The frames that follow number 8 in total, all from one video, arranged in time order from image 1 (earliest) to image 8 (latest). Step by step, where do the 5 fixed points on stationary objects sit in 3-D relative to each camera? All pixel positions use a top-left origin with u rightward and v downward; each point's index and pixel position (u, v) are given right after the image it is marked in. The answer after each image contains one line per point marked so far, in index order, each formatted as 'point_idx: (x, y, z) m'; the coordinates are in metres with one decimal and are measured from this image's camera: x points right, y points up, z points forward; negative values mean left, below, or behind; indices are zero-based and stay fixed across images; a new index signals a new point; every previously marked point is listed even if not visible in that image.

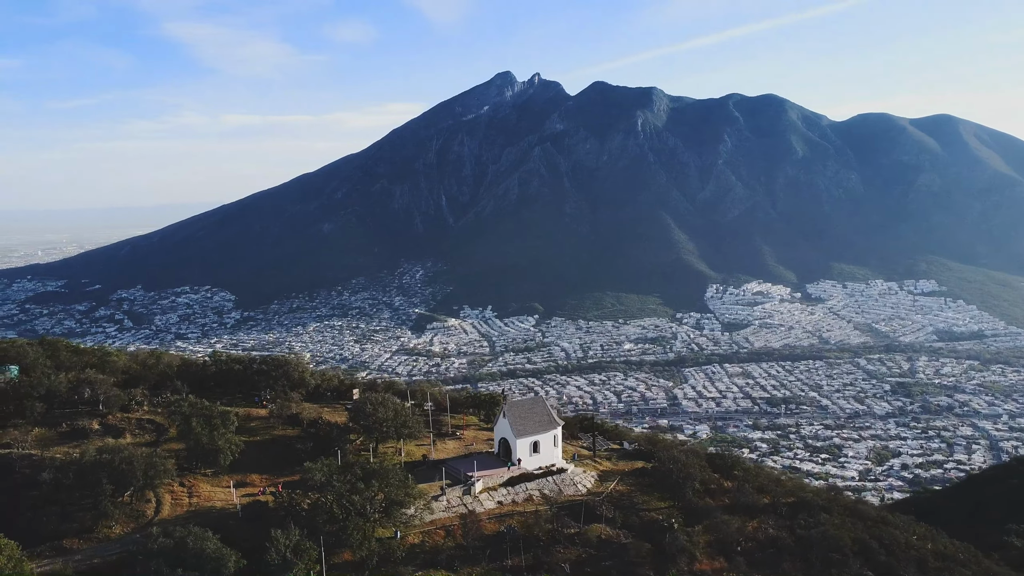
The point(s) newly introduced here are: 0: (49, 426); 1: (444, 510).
0: (-10.4, -3.1, +17.8) m
1: (-1.5, -4.7, +16.8) m
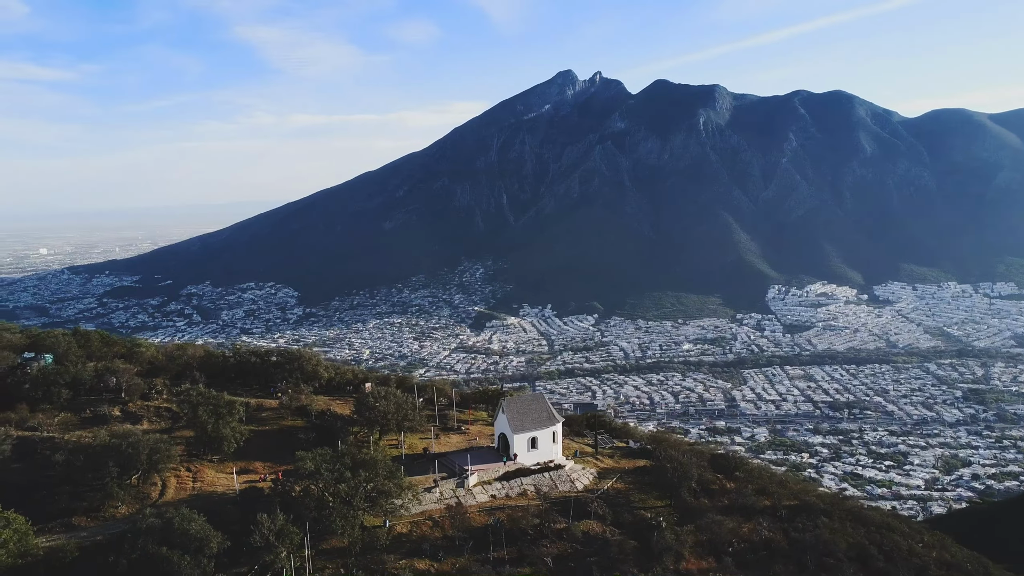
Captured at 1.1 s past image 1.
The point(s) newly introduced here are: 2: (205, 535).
0: (-10.5, -3.0, +19.0) m
1: (-1.7, -4.7, +17.3) m
2: (-5.3, -4.2, +13.6) m
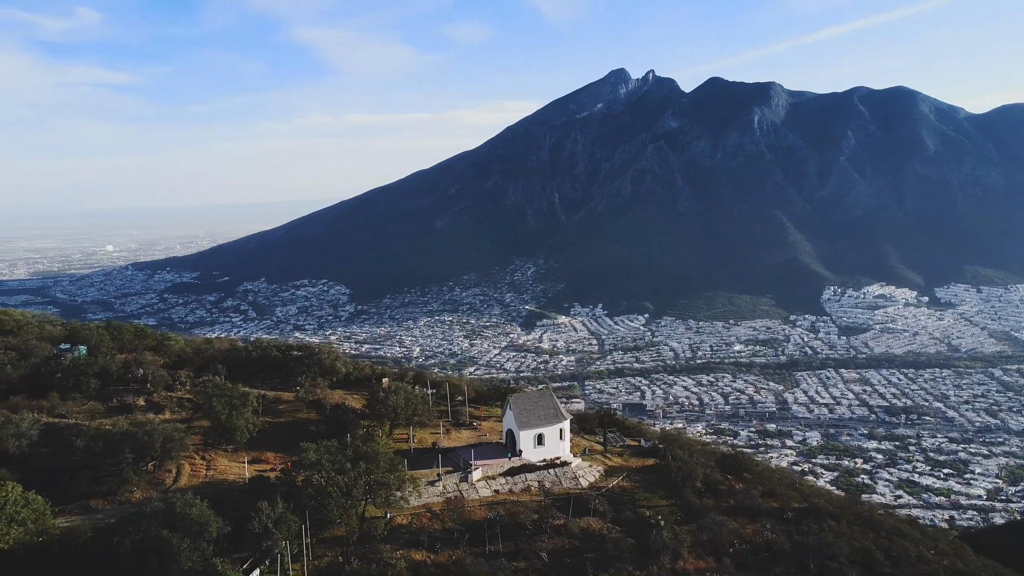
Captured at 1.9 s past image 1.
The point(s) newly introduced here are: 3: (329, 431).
0: (-10.4, -2.8, +19.9) m
1: (-1.7, -4.6, +17.6) m
2: (-5.5, -4.1, +14.2) m
3: (-4.5, -3.5, +19.2) m
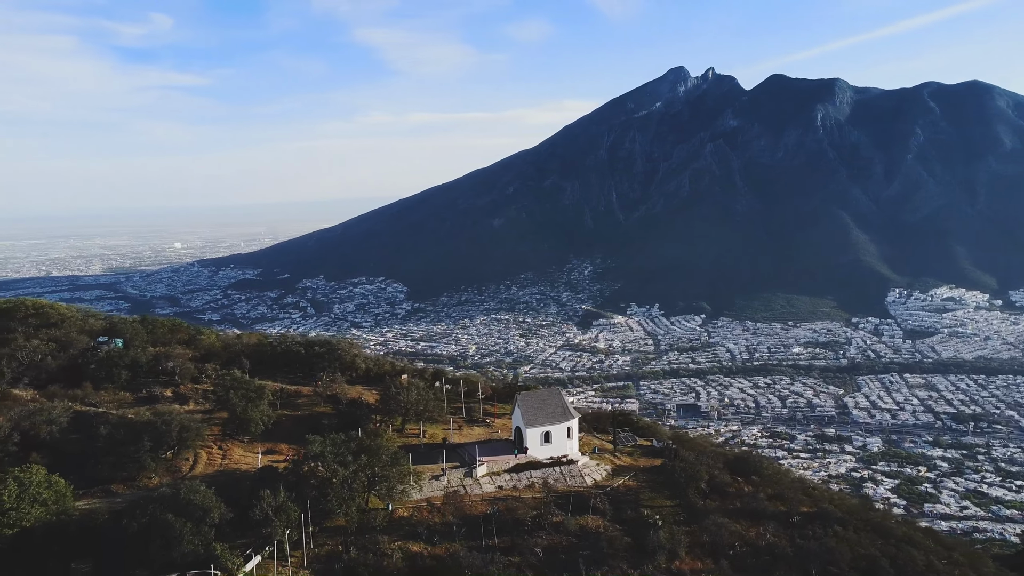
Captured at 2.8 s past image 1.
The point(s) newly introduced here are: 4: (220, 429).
0: (-10.1, -2.7, +21.0) m
1: (-1.7, -4.6, +18.1) m
2: (-5.7, -4.1, +14.9) m
3: (-4.3, -3.4, +19.9) m
4: (-7.2, -3.5, +19.5) m
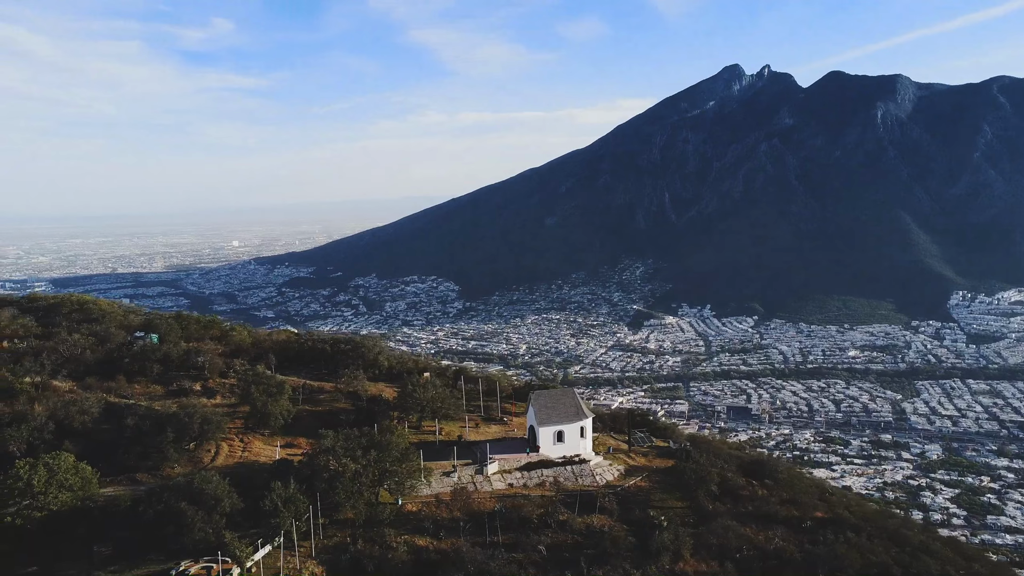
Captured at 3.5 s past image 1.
0: (-9.7, -2.7, +21.8) m
1: (-1.5, -4.6, +18.4) m
2: (-5.7, -4.0, +15.5) m
3: (-4.0, -3.4, +20.3) m
4: (-6.9, -3.4, +20.2) m
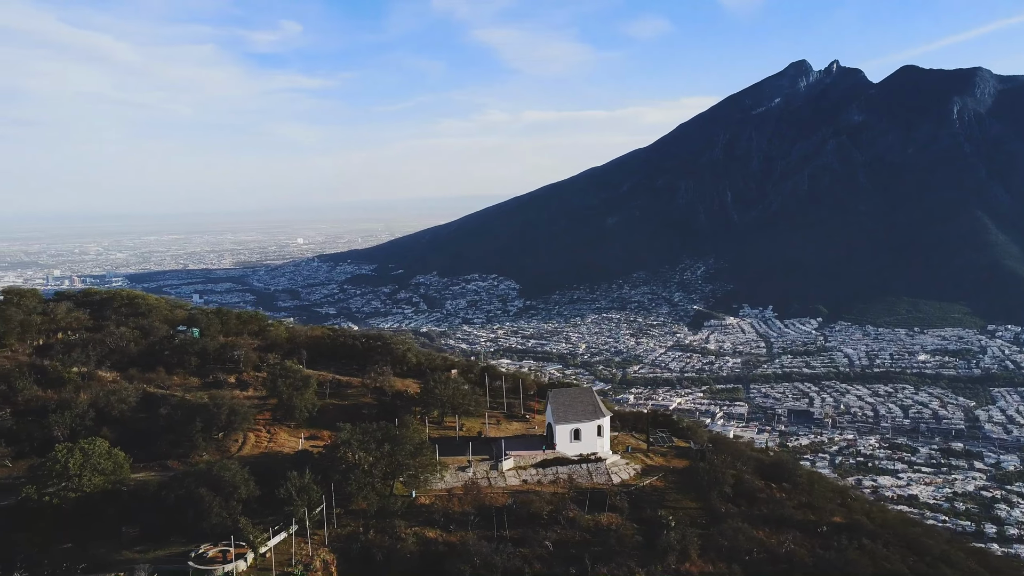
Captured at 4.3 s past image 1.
0: (-9.1, -2.6, +22.9) m
1: (-1.2, -4.6, +18.8) m
2: (-5.6, -4.0, +16.2) m
3: (-3.5, -3.3, +20.9) m
4: (-6.4, -3.3, +21.0) m
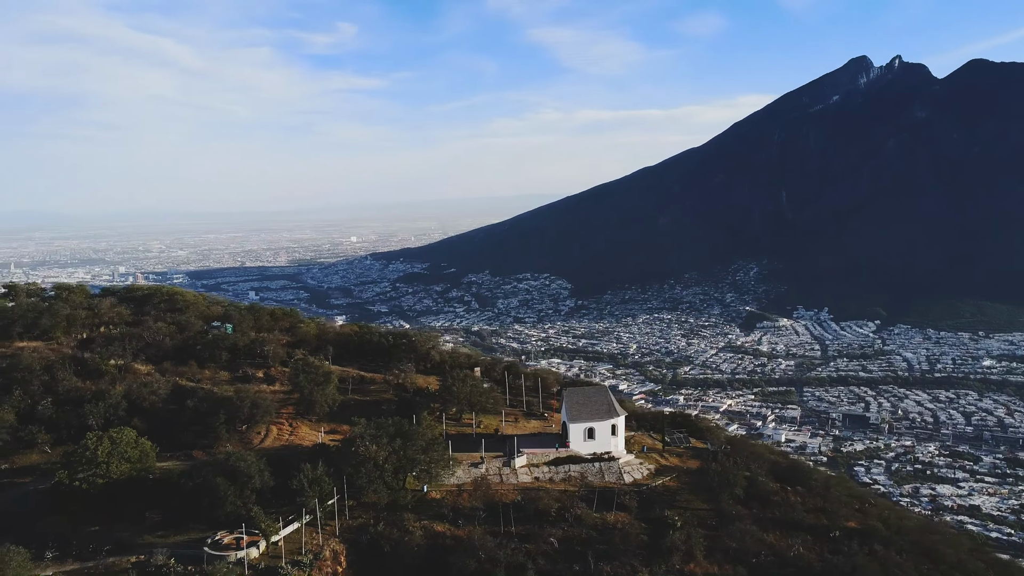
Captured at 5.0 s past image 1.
0: (-8.5, -2.5, +23.7) m
1: (-0.9, -4.5, +19.1) m
2: (-5.5, -3.9, +16.8) m
3: (-3.1, -3.3, +21.4) m
4: (-6.0, -3.3, +21.6) m
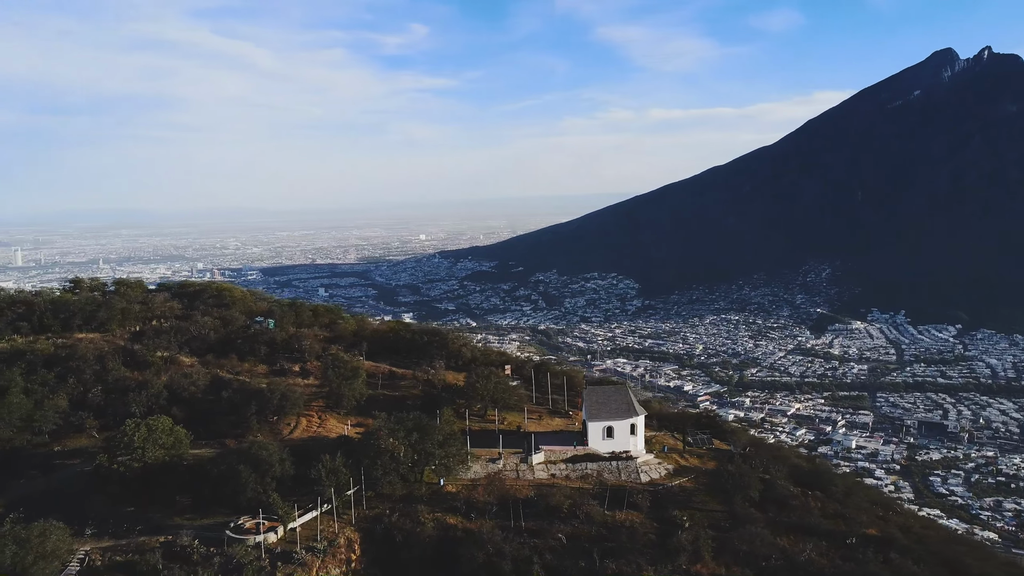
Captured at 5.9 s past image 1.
0: (-7.7, -2.4, +24.7) m
1: (-0.5, -4.5, +19.4) m
2: (-5.3, -3.8, +17.6) m
3: (-2.4, -3.2, +21.9) m
4: (-5.3, -3.2, +22.4) m
